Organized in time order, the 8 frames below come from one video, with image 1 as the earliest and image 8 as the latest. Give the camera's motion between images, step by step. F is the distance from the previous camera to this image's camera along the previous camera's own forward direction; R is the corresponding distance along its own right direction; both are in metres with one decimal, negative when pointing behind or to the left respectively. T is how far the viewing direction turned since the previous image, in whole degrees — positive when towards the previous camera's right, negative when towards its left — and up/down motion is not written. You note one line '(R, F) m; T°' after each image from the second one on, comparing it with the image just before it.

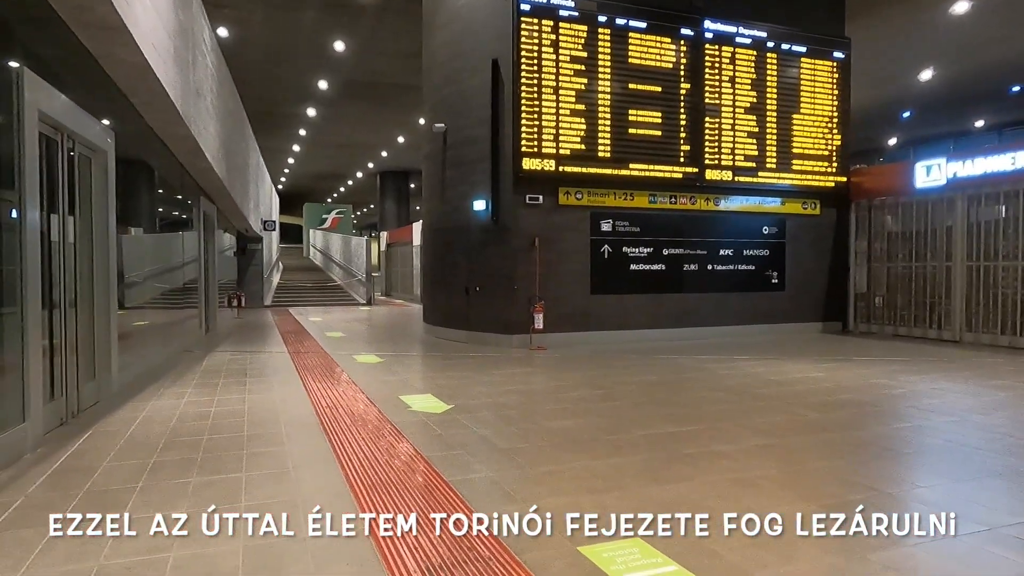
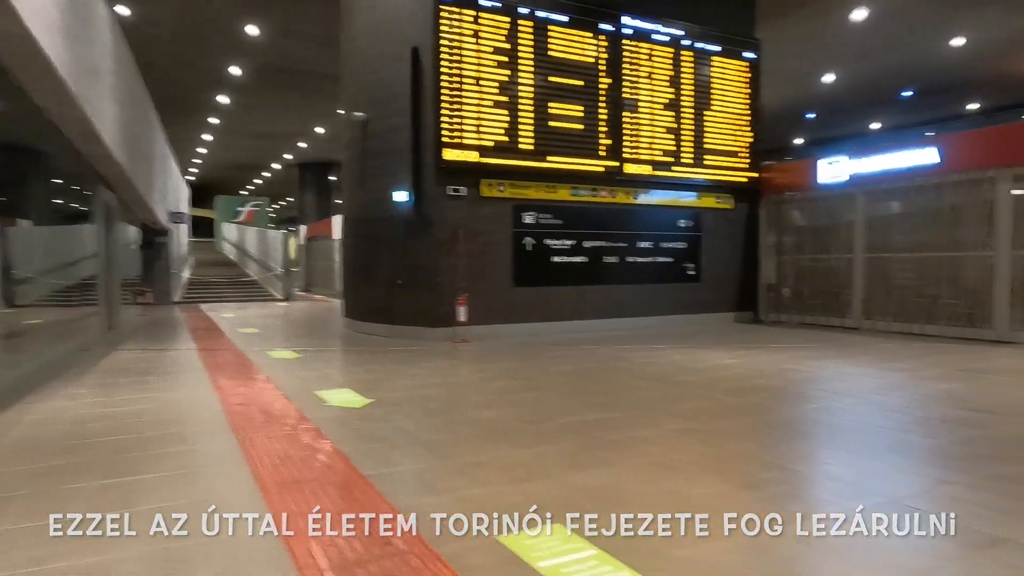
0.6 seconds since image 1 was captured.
(0.0, +0.1) m; +6°
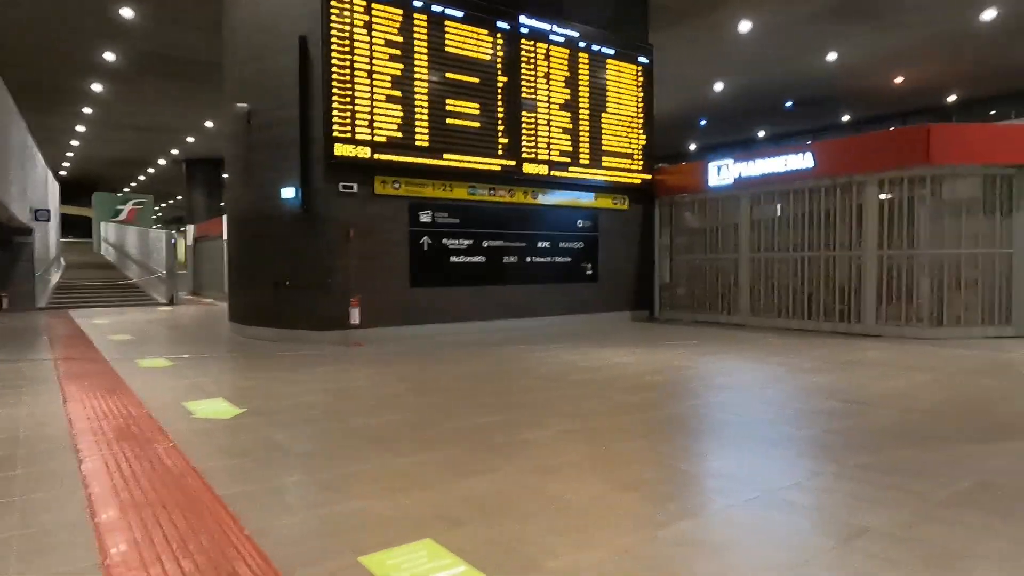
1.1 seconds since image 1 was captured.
(+0.2, +0.2) m; +8°
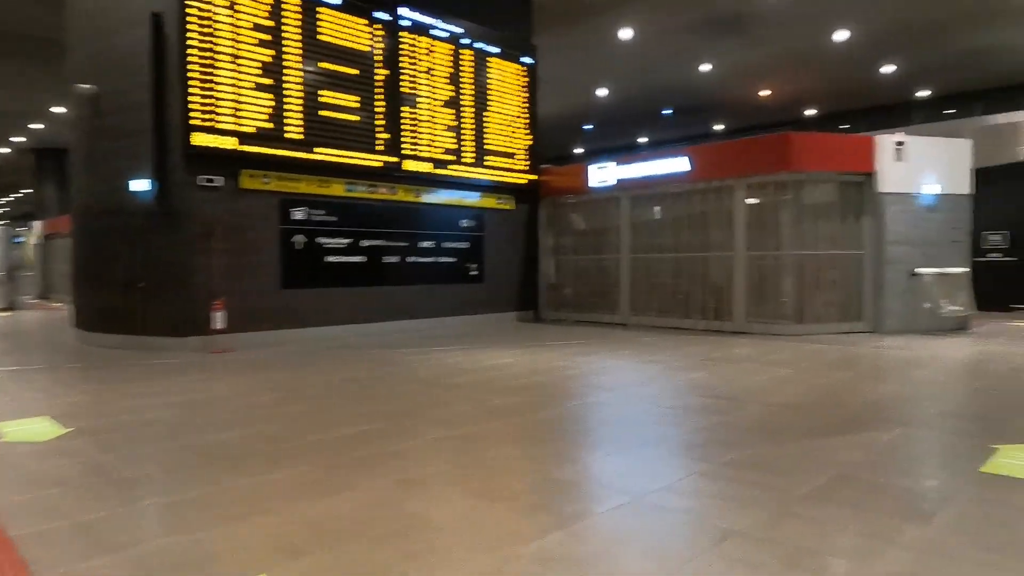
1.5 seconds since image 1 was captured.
(+0.2, +0.2) m; +9°
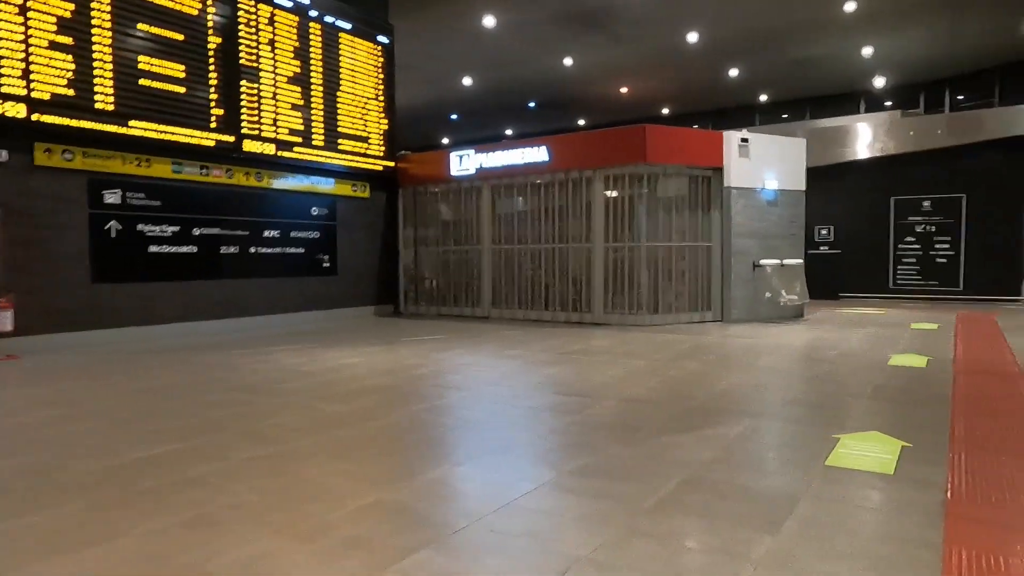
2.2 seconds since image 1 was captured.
(+0.2, +0.4) m; +11°
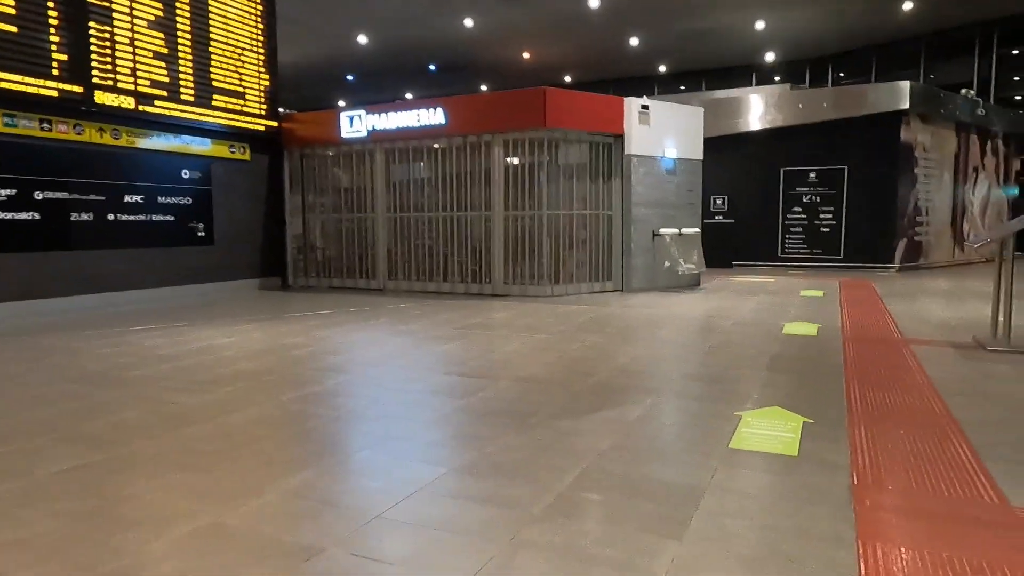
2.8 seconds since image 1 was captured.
(+0.1, +0.4) m; +8°
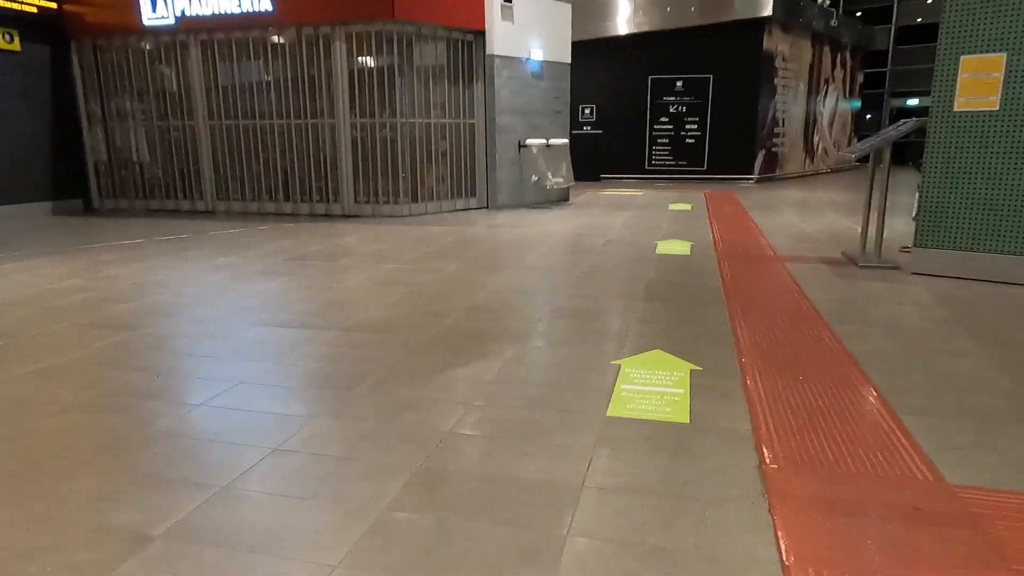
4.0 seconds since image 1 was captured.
(+0.2, +0.9) m; +11°
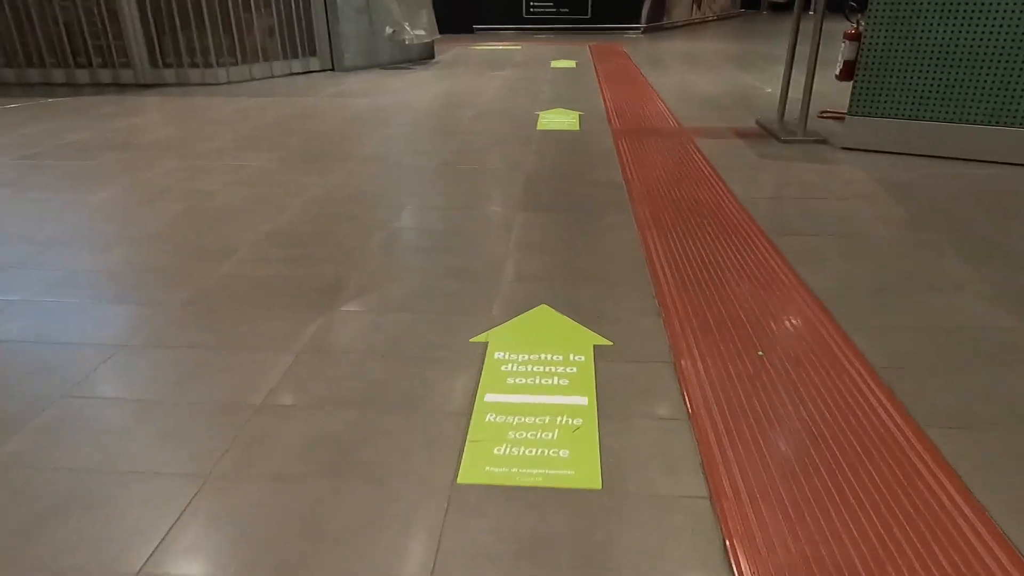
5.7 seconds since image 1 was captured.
(+0.3, +1.2) m; +9°
